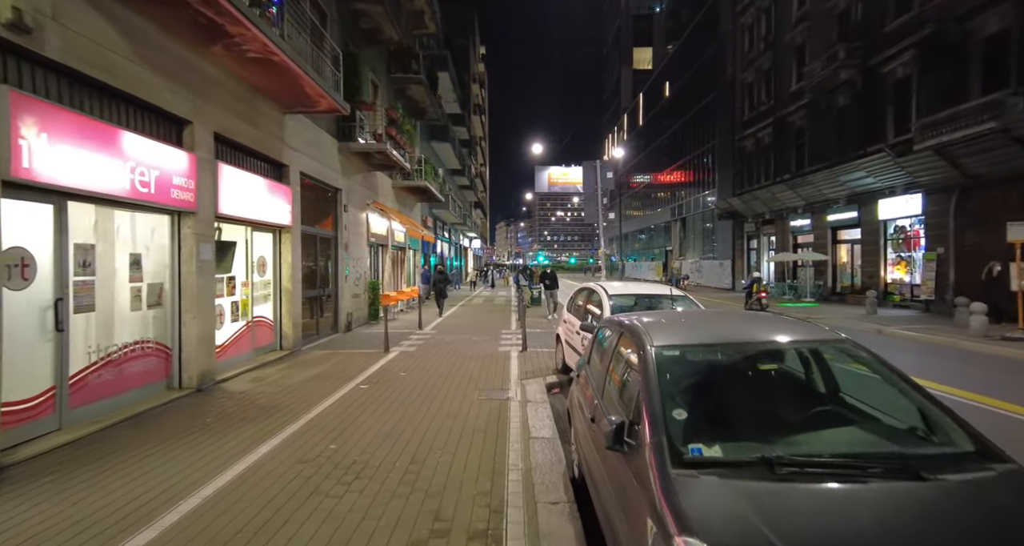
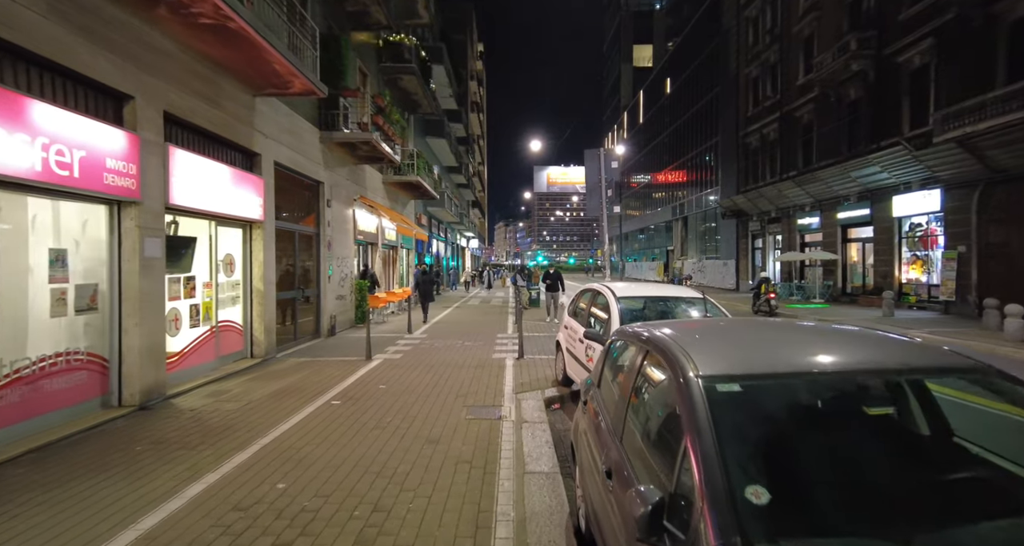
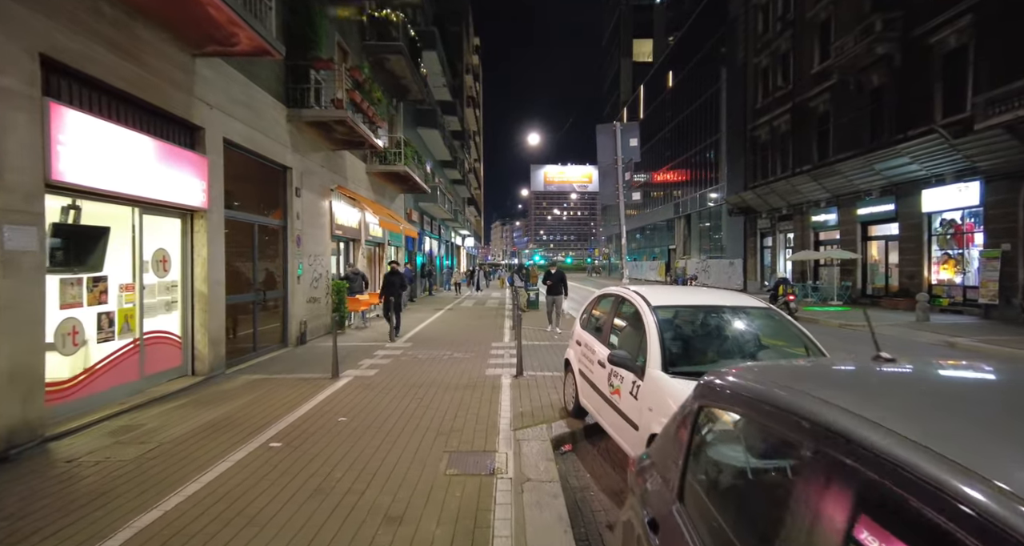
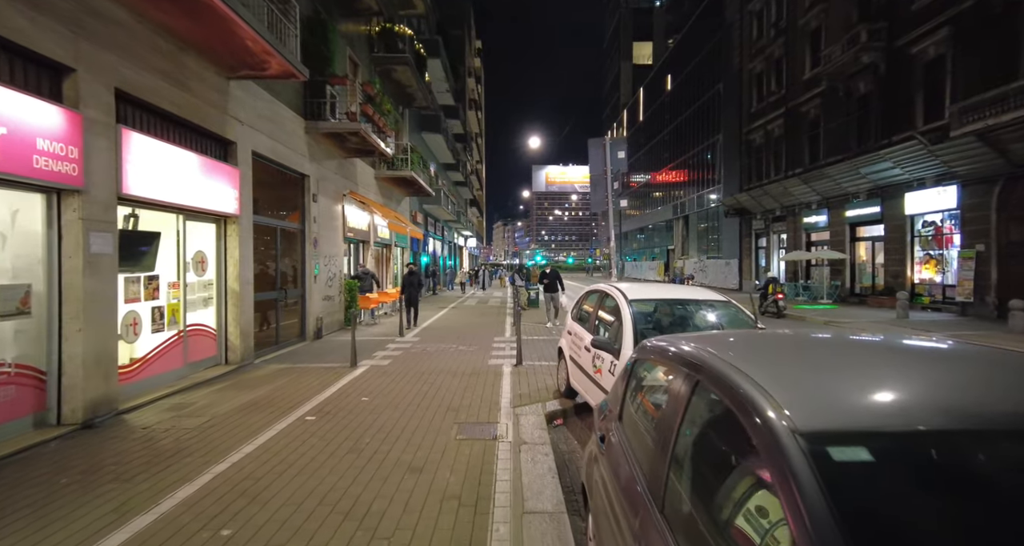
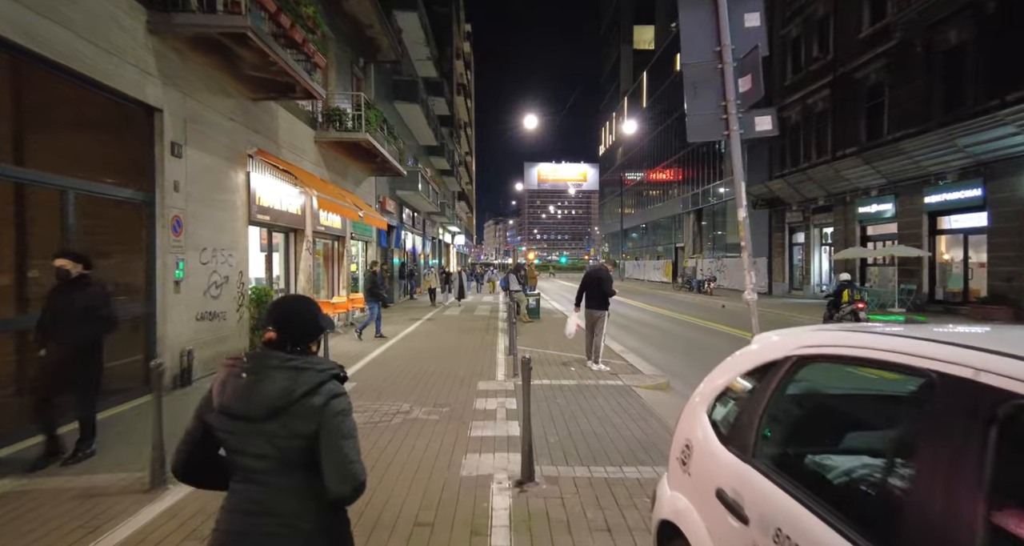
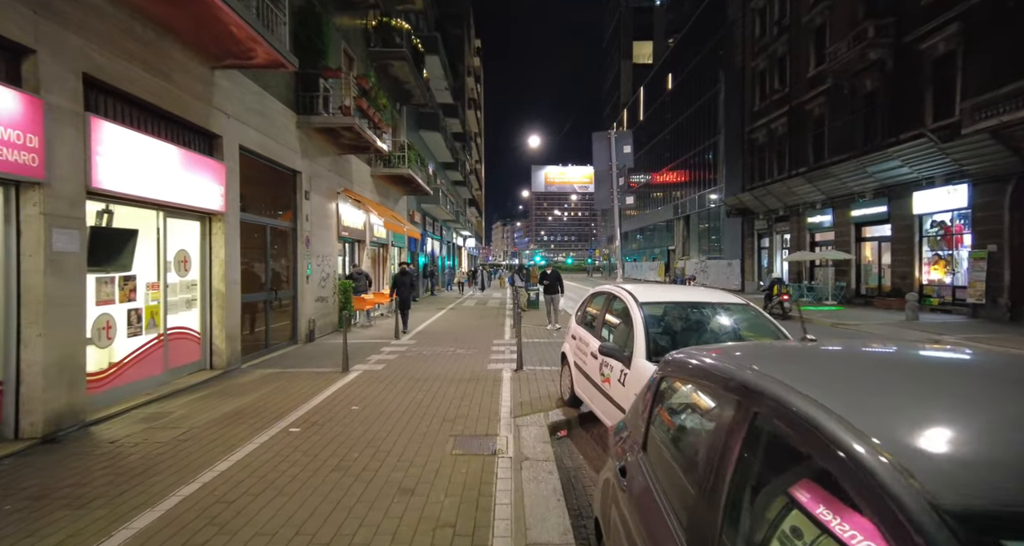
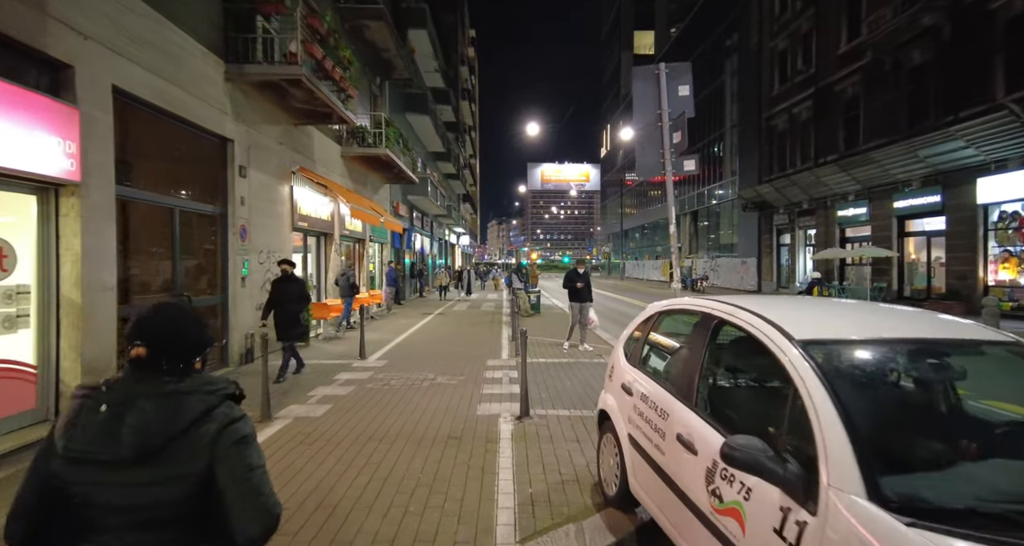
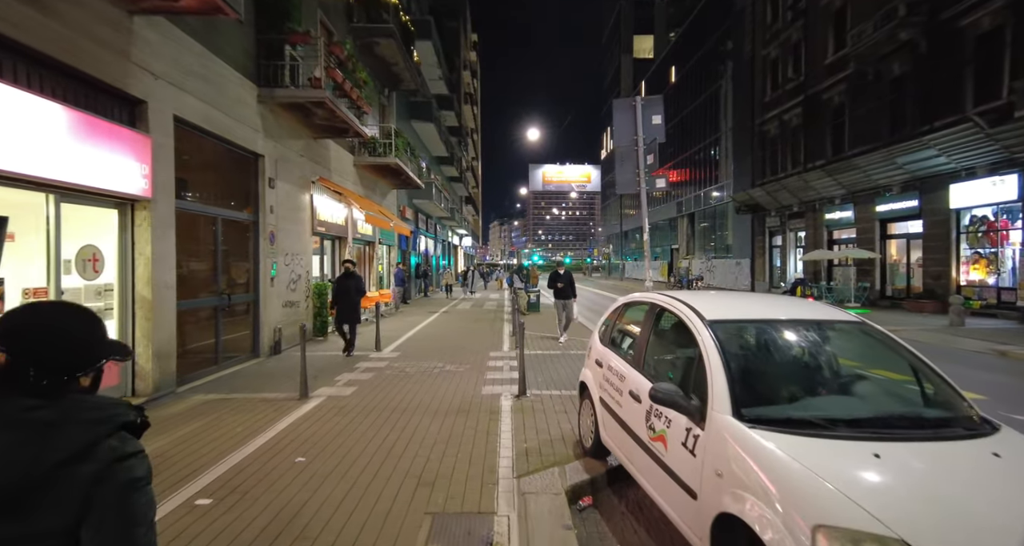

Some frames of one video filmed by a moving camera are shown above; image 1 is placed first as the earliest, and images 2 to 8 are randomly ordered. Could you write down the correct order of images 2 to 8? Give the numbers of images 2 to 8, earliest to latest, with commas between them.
2, 4, 6, 3, 8, 7, 5
